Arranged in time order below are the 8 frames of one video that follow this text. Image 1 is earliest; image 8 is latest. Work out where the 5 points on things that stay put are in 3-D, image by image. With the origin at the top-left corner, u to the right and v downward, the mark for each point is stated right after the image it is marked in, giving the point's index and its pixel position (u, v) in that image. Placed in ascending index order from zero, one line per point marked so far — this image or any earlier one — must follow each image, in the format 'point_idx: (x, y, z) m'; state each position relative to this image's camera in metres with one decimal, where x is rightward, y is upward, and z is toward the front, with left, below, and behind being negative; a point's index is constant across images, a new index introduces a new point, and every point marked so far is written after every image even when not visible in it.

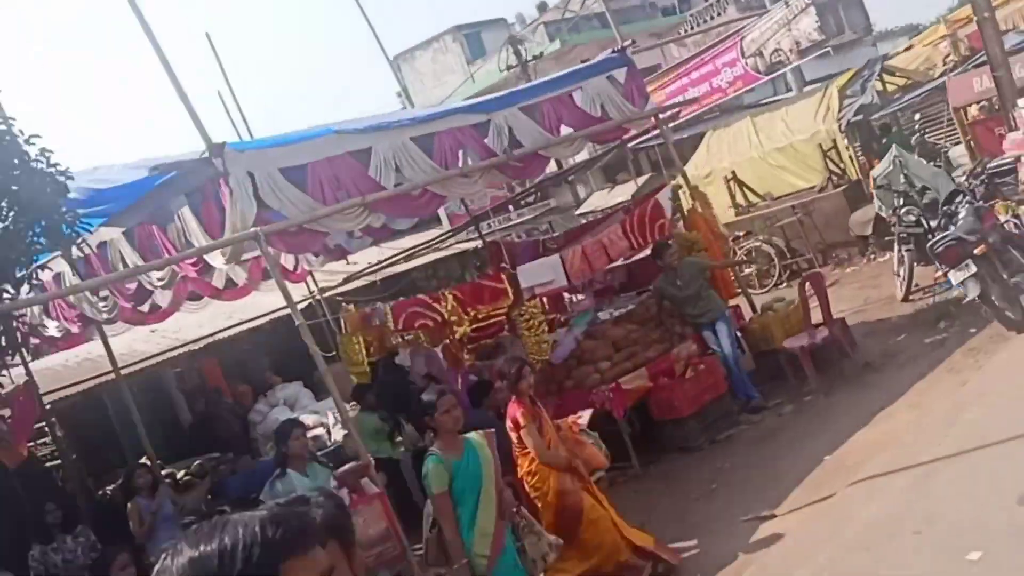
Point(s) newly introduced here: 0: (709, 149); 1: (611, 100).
0: (+3.8, +2.7, +16.3) m
1: (+1.0, +1.9, +8.6) m
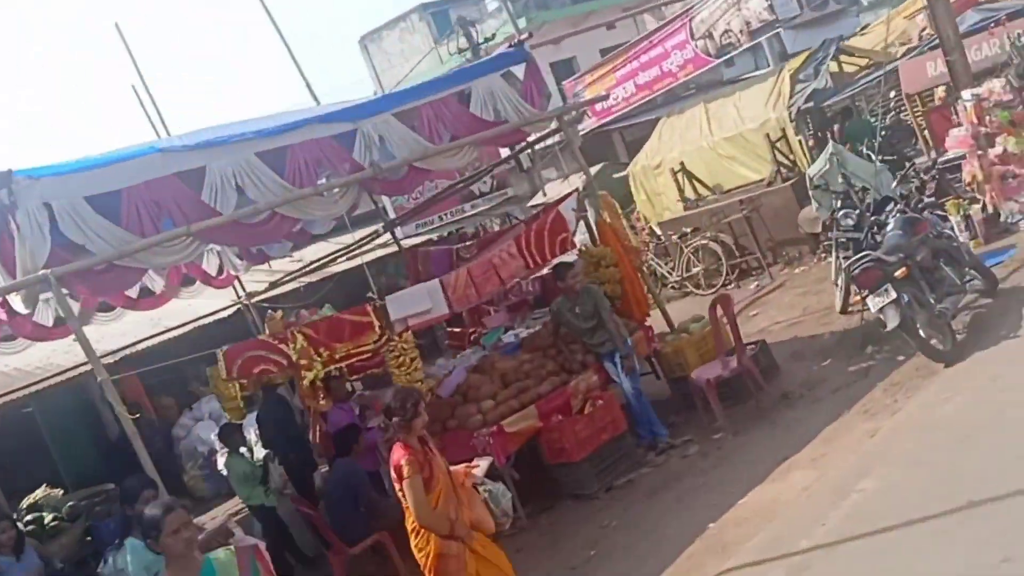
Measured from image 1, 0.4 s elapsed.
0: (+2.7, +2.8, +15.4) m
1: (-0.1, +1.7, +7.7) m
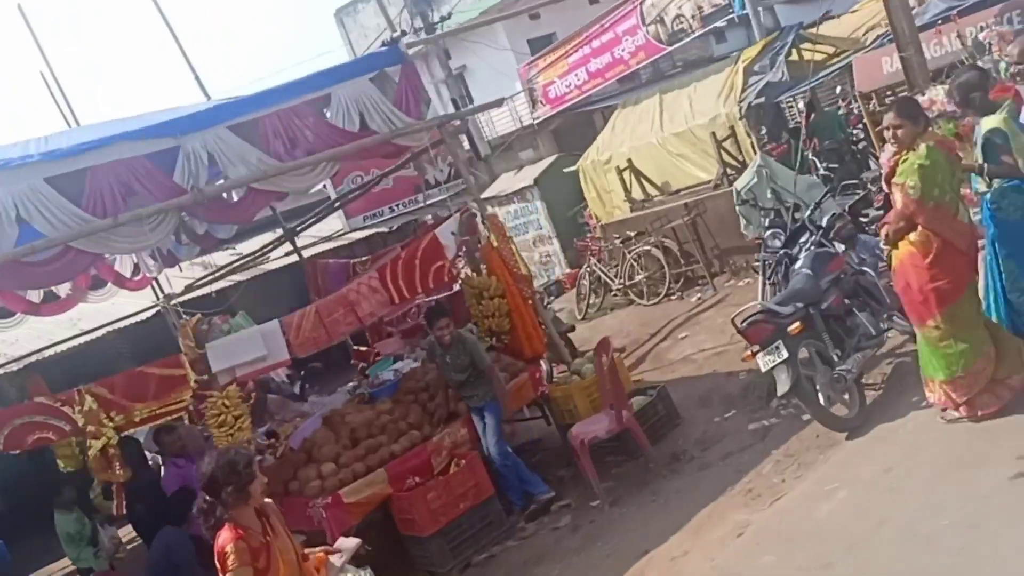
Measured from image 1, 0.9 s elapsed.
0: (+1.7, +2.7, +14.3) m
1: (-1.1, +1.5, +6.8) m
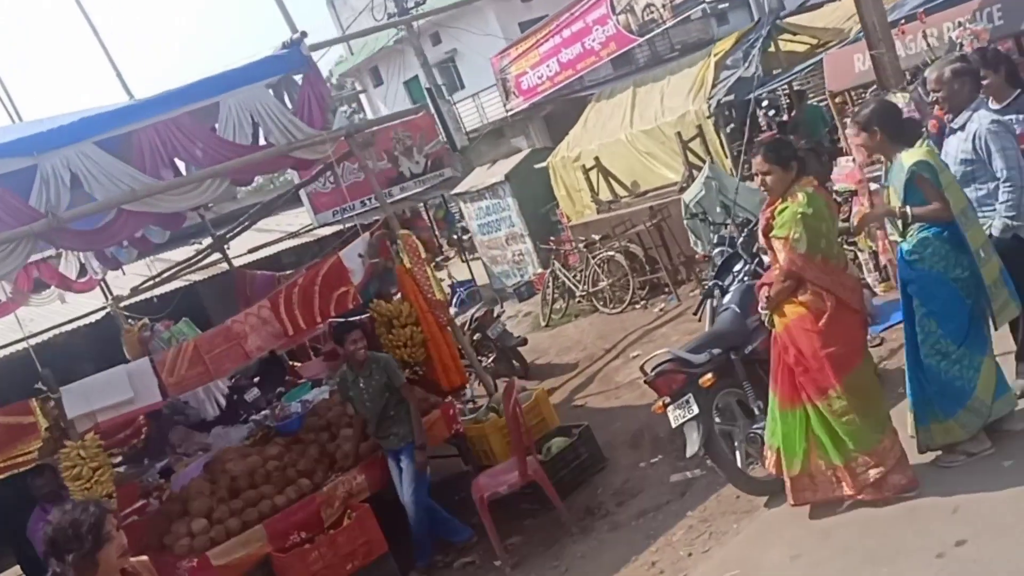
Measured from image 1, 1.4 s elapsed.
0: (+1.2, +2.7, +13.7) m
1: (-1.8, +1.2, +6.2) m
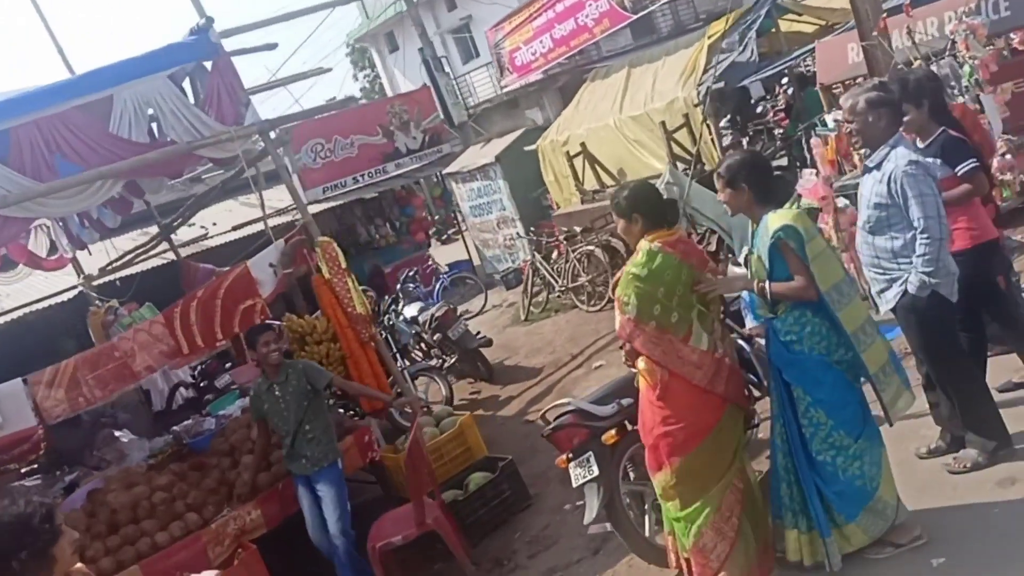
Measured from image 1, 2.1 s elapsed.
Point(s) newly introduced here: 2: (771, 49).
0: (+1.0, +2.8, +12.9) m
1: (-2.3, +1.2, +5.6) m
2: (+3.5, +3.2, +11.2) m
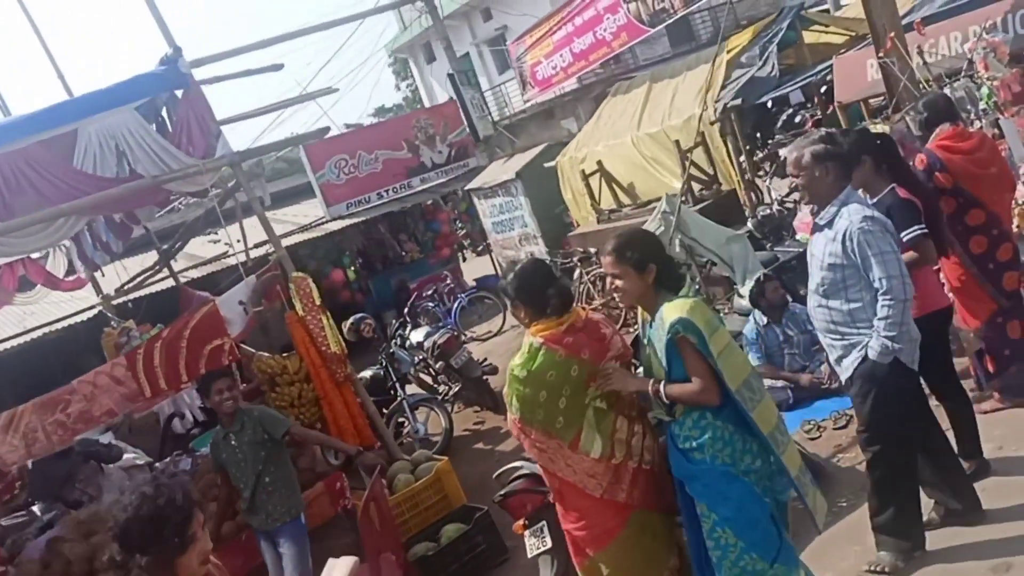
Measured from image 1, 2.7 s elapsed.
0: (+1.3, +2.5, +12.6) m
1: (-2.4, +0.9, +5.4) m
2: (+3.6, +2.9, +10.7) m
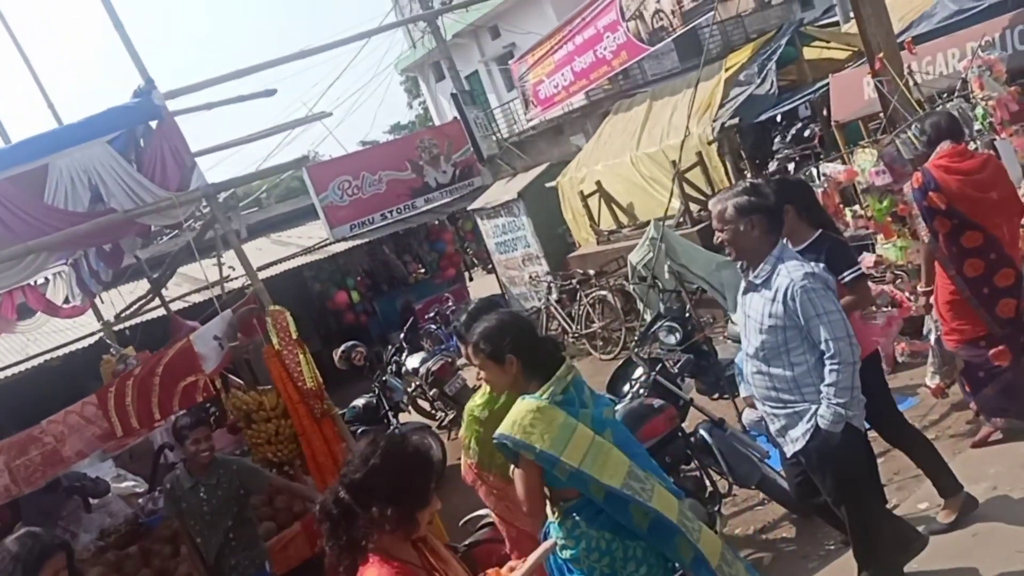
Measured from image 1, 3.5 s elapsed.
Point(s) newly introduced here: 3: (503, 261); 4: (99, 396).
0: (+1.3, +2.2, +12.4) m
1: (-2.6, +0.7, +5.4) m
2: (+3.6, +2.6, +10.5) m
3: (-0.1, +0.5, +14.6) m
4: (-2.5, -0.7, +5.1) m
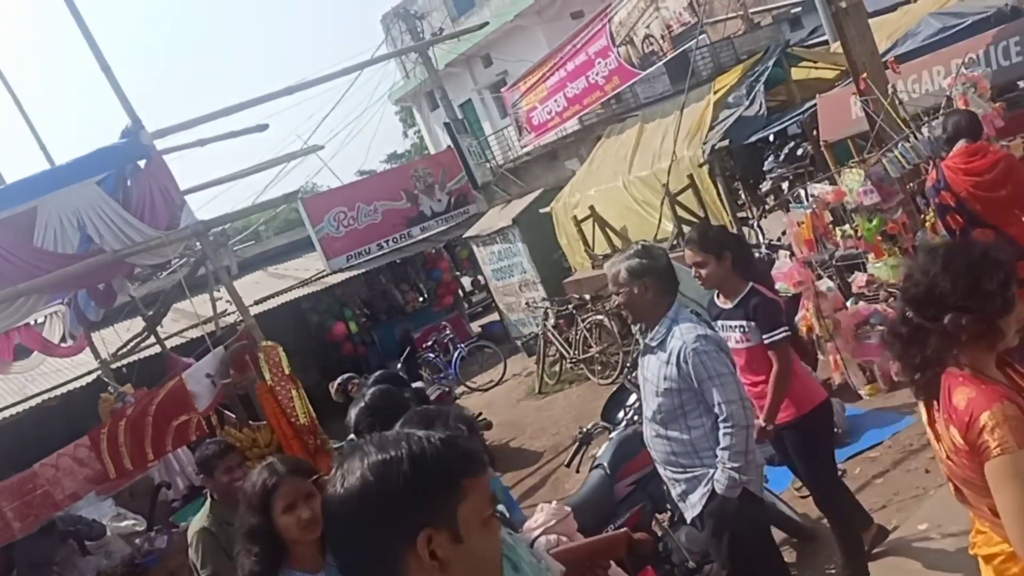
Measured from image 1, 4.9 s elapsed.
0: (+1.2, +1.8, +12.5) m
1: (-2.6, +0.4, +5.4) m
2: (+3.5, +2.4, +10.6) m
3: (-0.2, 0.0, +14.6) m
4: (-2.5, -0.9, +5.1) m
